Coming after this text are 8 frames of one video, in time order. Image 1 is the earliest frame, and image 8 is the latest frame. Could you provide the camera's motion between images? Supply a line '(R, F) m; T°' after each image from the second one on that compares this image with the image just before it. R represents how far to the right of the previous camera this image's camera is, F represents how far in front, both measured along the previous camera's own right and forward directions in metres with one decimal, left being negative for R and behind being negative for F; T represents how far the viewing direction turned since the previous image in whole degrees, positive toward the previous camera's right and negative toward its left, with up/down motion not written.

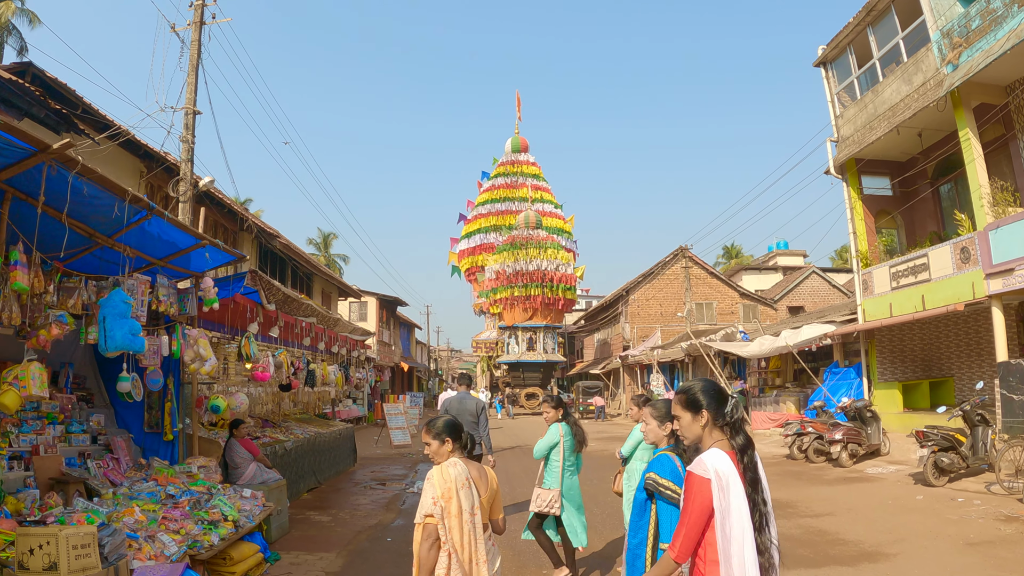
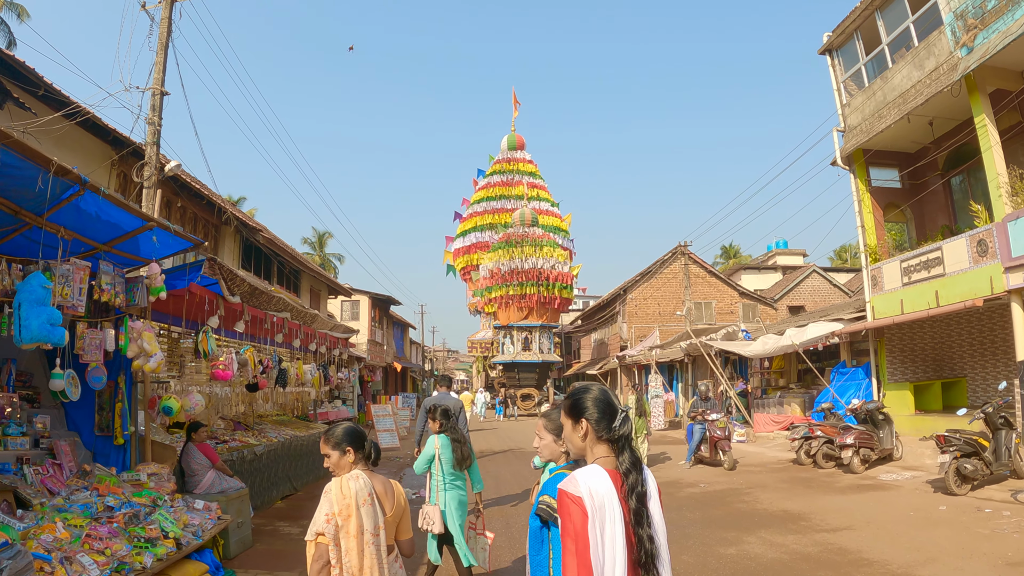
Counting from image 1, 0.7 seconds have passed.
(+0.1, +0.7) m; 0°
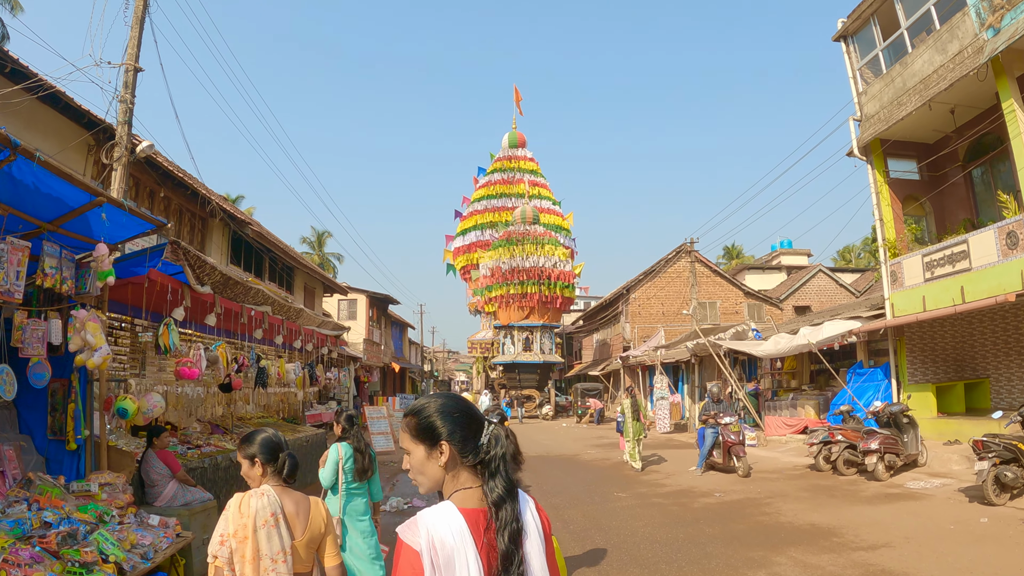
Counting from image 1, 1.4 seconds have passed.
(0.0, +0.7) m; 0°
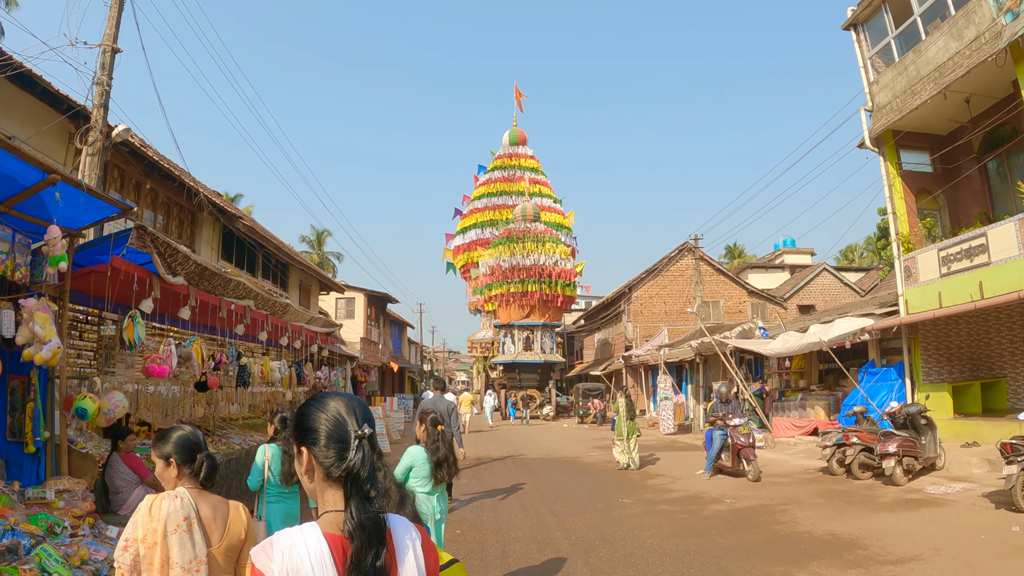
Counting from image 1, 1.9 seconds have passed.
(0.0, +0.5) m; 0°
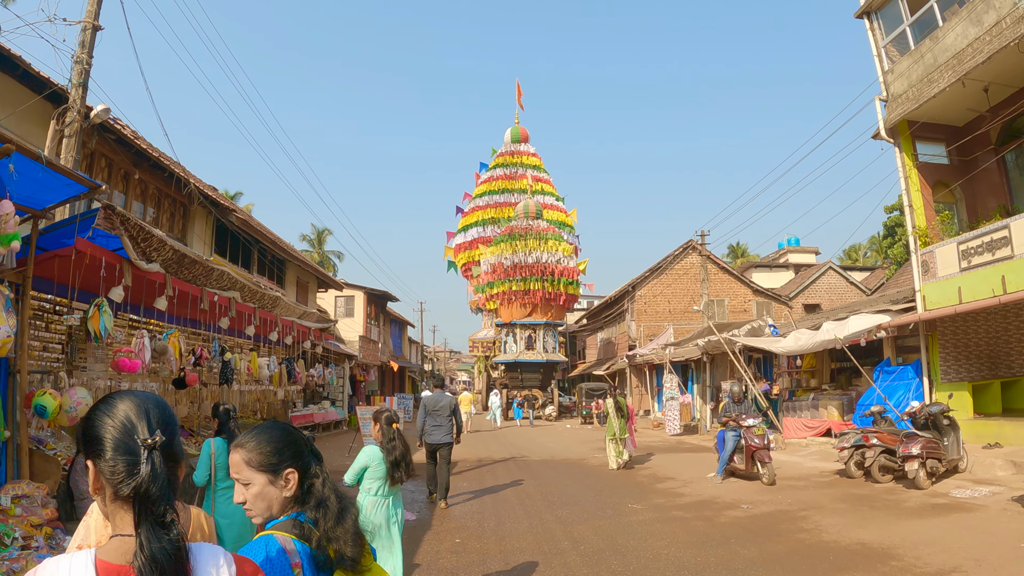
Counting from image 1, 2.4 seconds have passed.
(0.0, +0.5) m; 0°
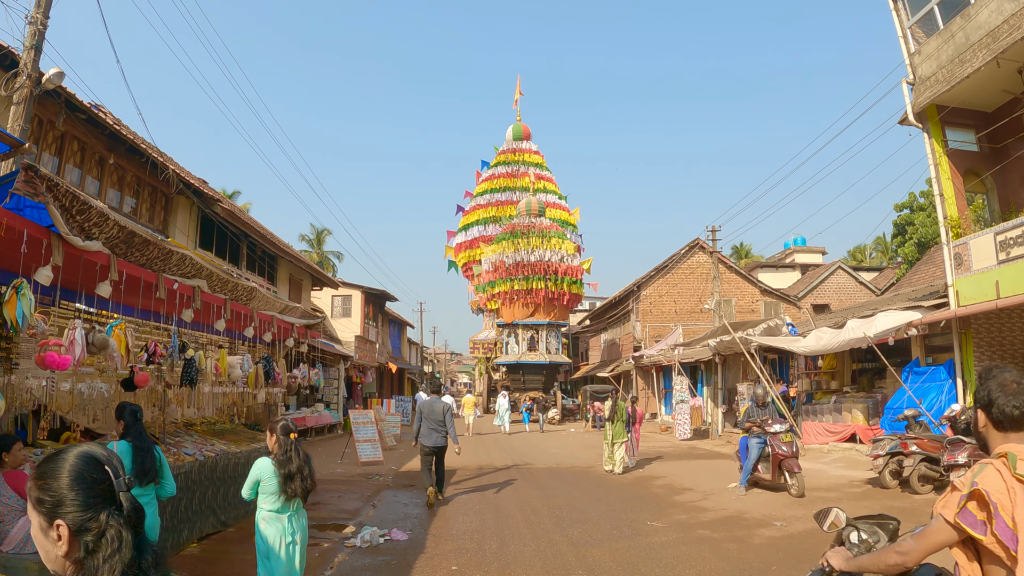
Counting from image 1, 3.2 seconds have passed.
(0.0, +0.9) m; 0°
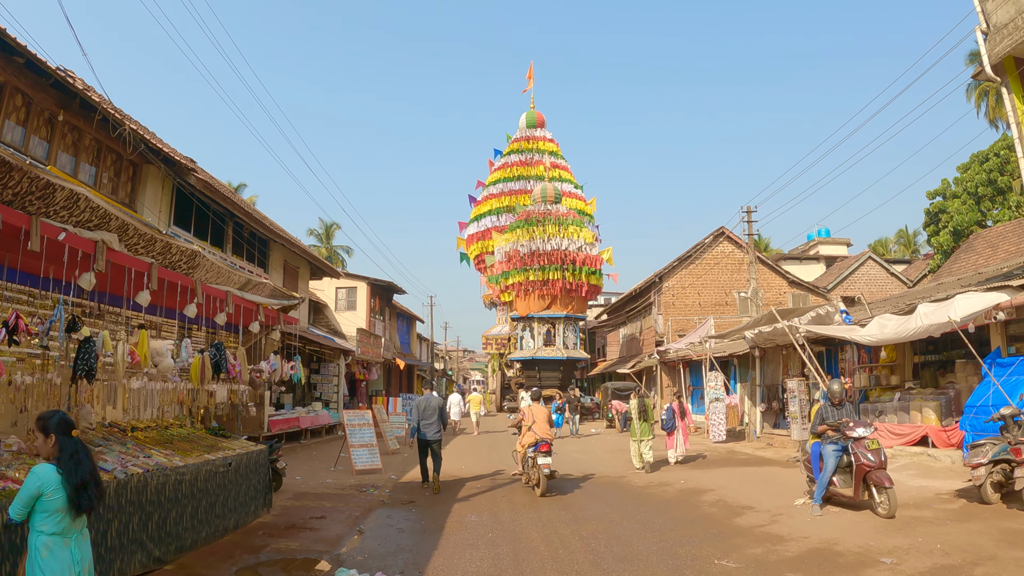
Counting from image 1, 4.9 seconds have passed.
(-0.1, +1.7) m; -1°
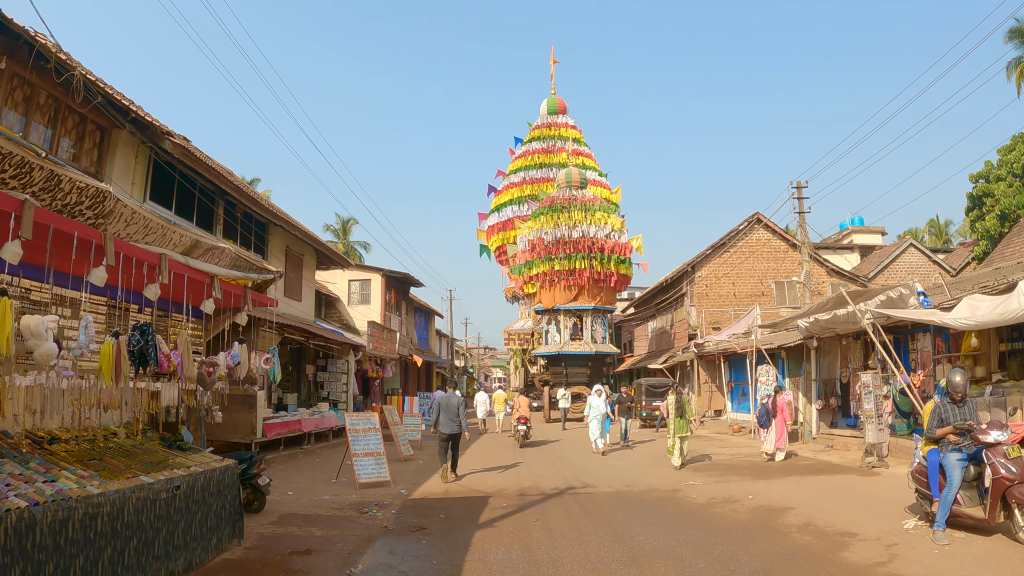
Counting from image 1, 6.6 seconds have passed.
(-0.1, +1.6) m; -2°
